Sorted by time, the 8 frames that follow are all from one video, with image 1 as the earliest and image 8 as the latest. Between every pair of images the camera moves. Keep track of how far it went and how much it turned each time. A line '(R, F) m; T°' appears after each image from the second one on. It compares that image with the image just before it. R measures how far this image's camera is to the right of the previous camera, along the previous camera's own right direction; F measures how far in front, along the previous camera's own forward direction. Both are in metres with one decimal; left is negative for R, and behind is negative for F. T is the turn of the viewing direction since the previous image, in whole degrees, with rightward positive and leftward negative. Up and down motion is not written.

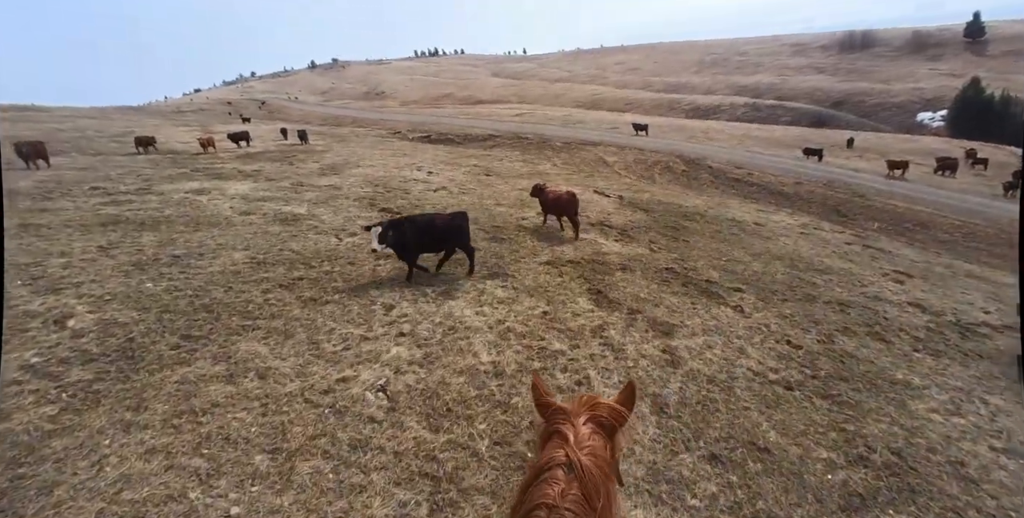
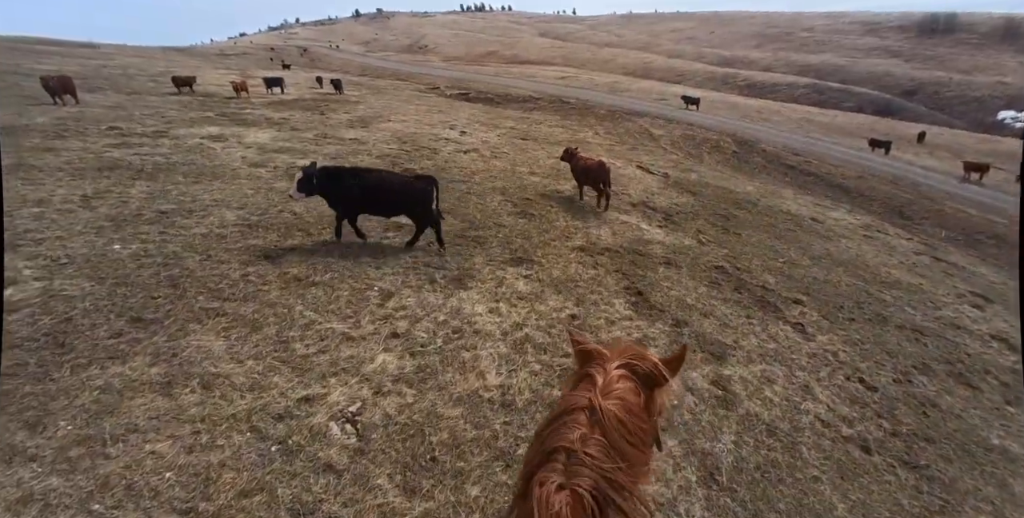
(0.0, +1.3) m; -3°
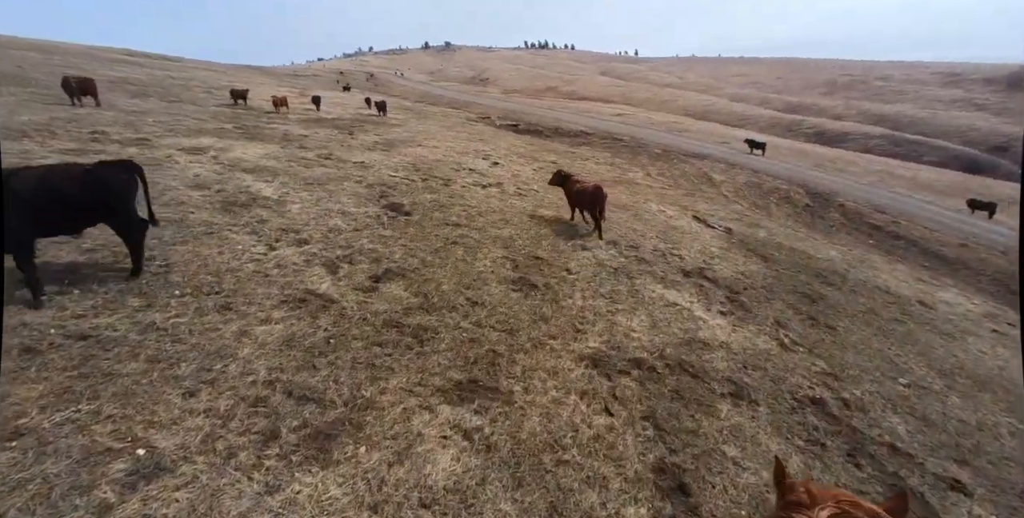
(+0.9, +3.1) m; -6°
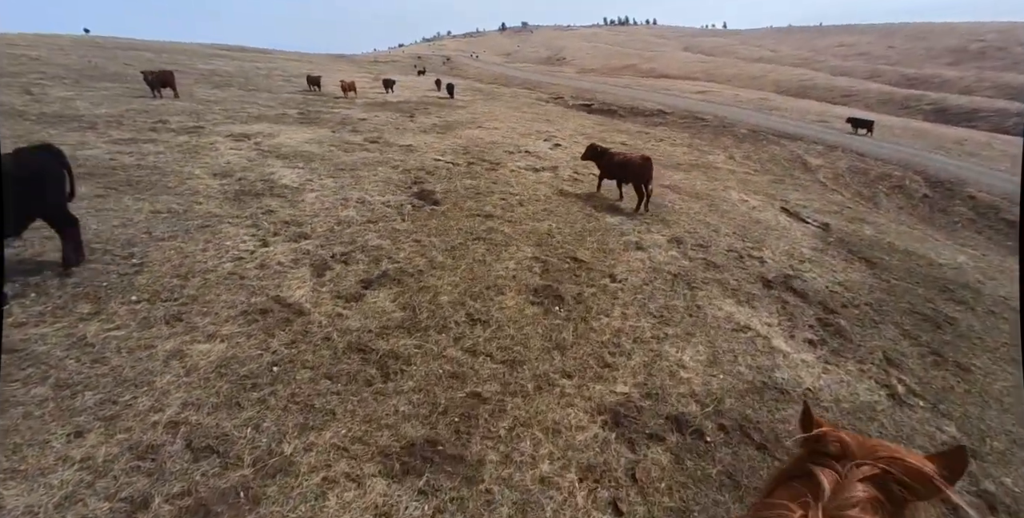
(+0.7, +1.3) m; -9°
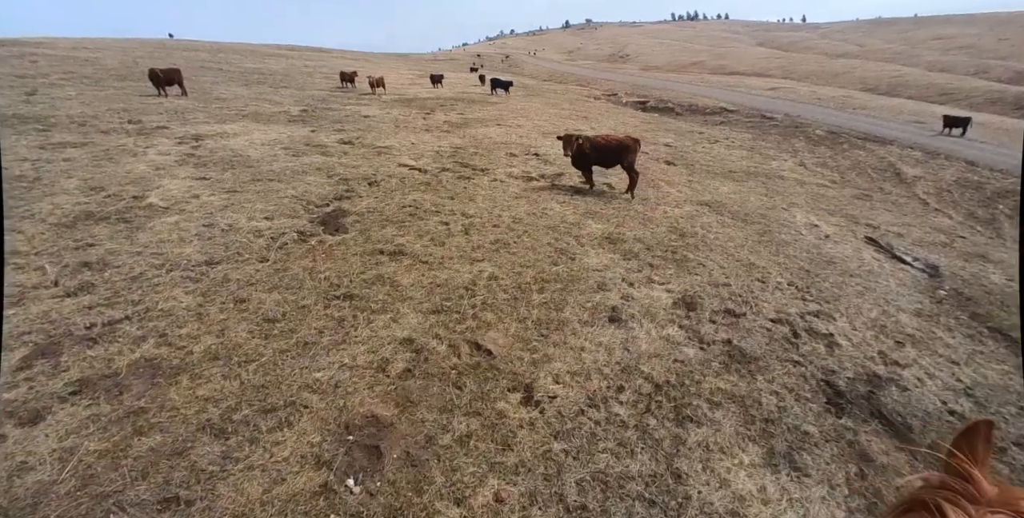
(+1.8, +2.8) m; -7°
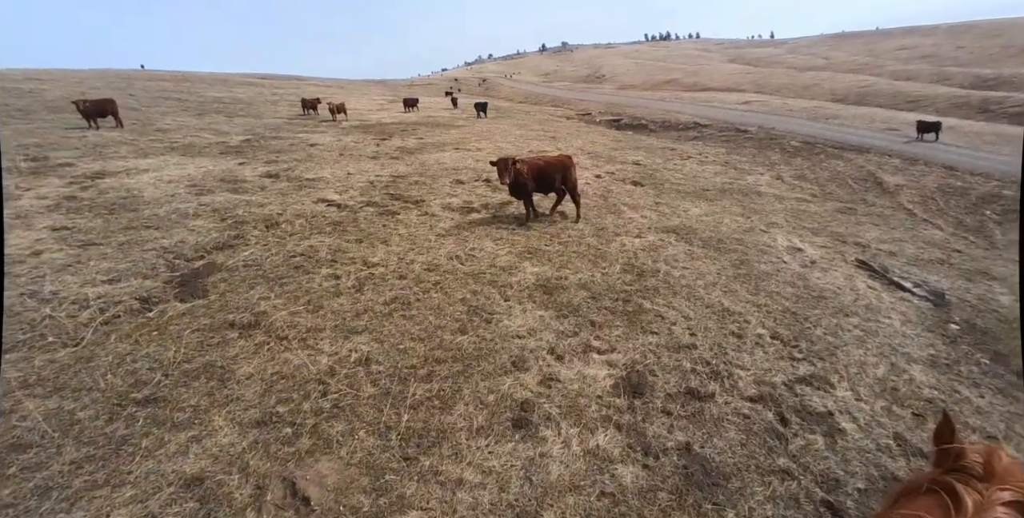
(+1.0, +1.3) m; +1°
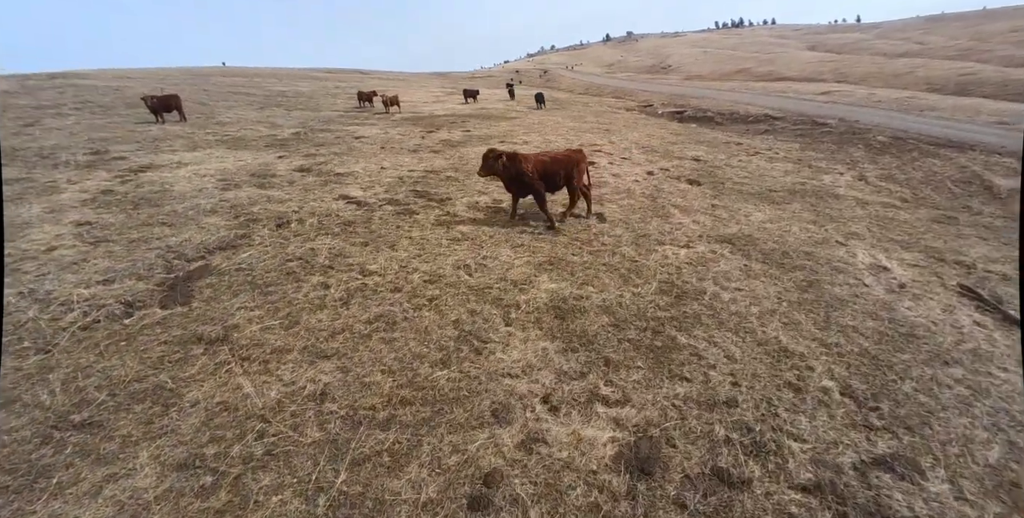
(+0.5, +0.7) m; -7°
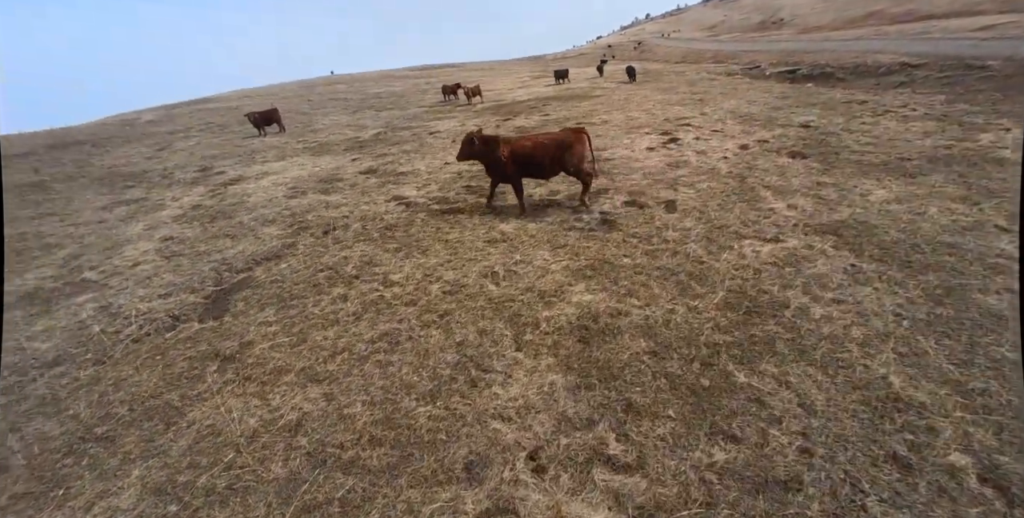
(+0.7, +0.7) m; -13°
